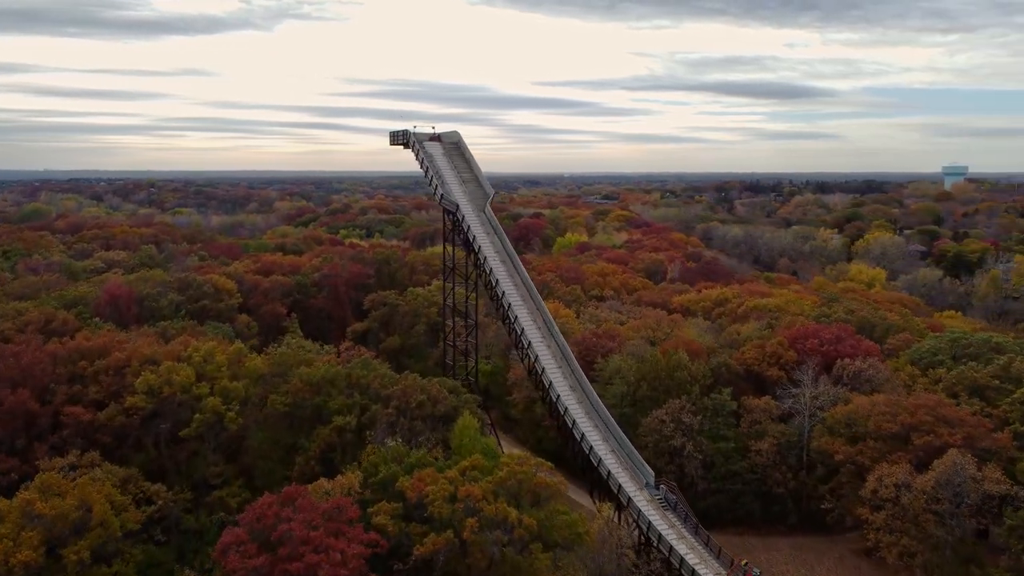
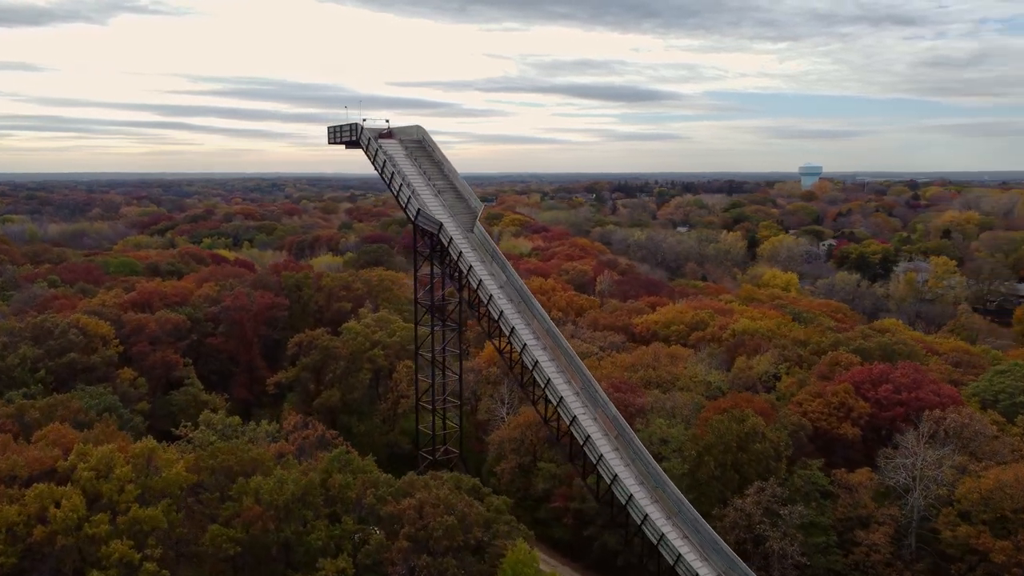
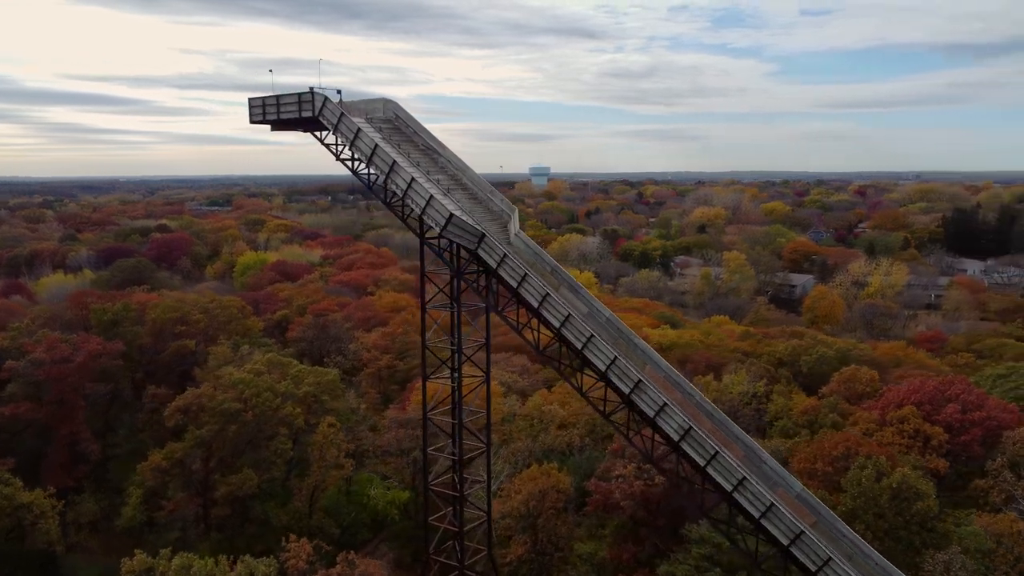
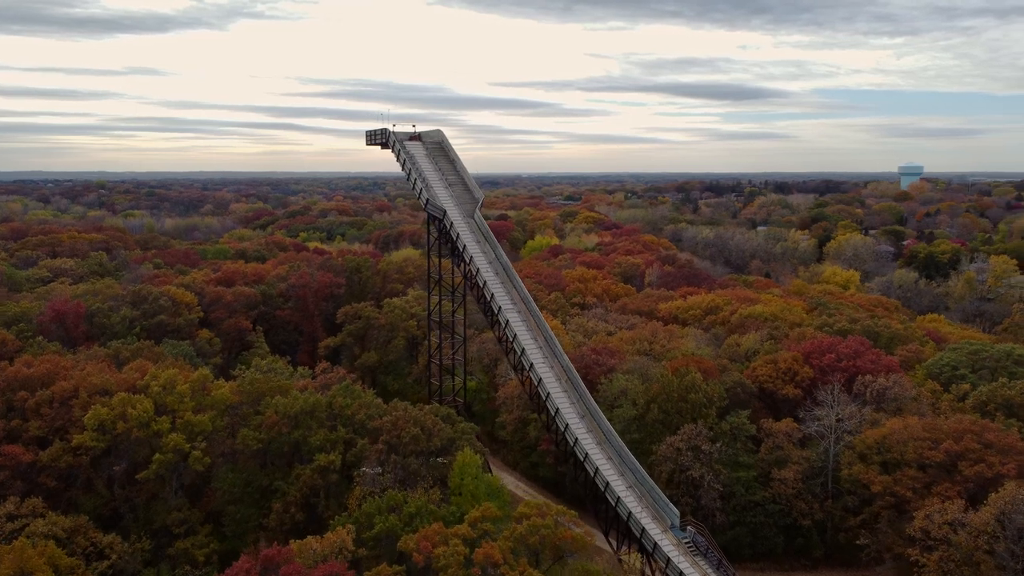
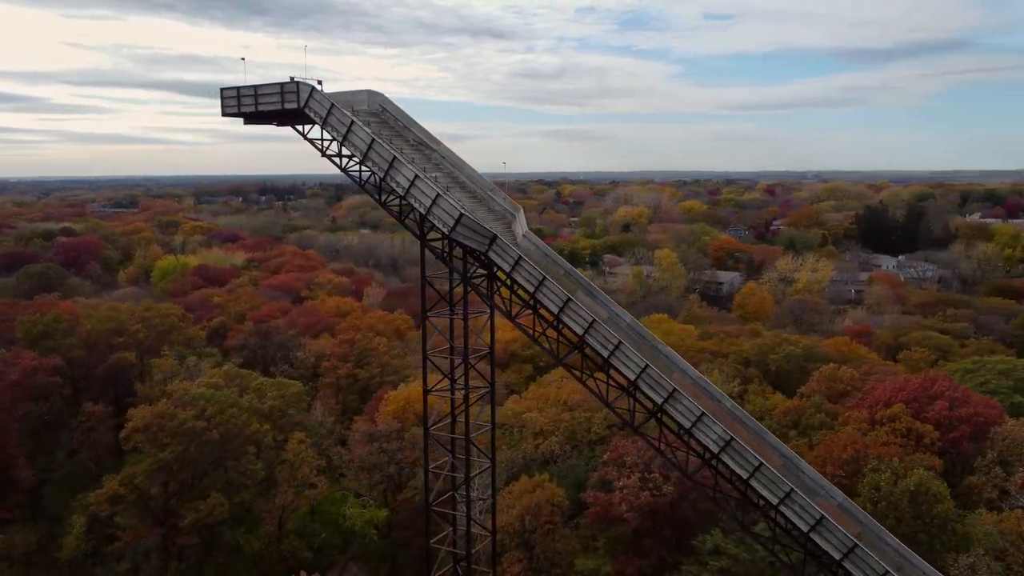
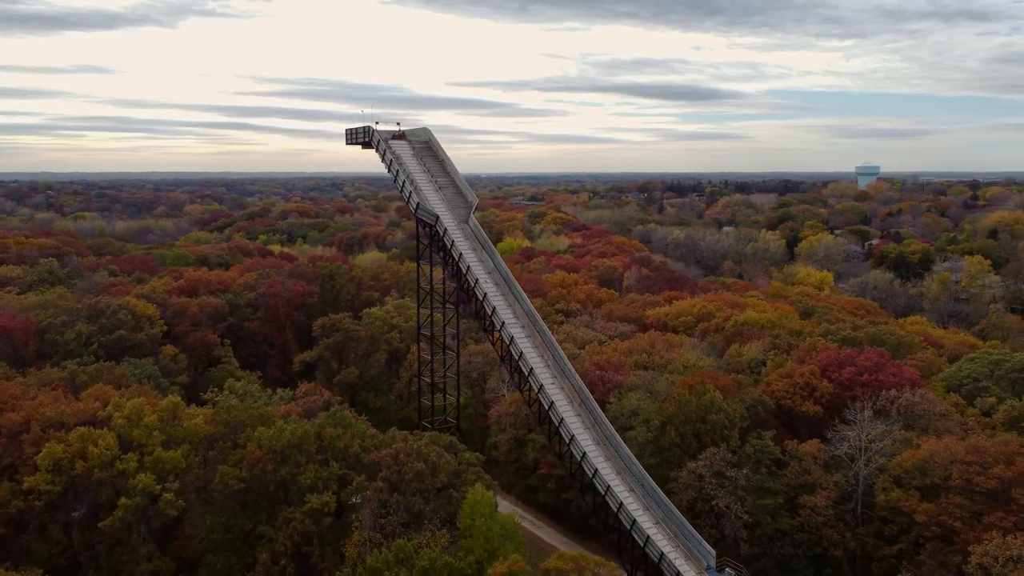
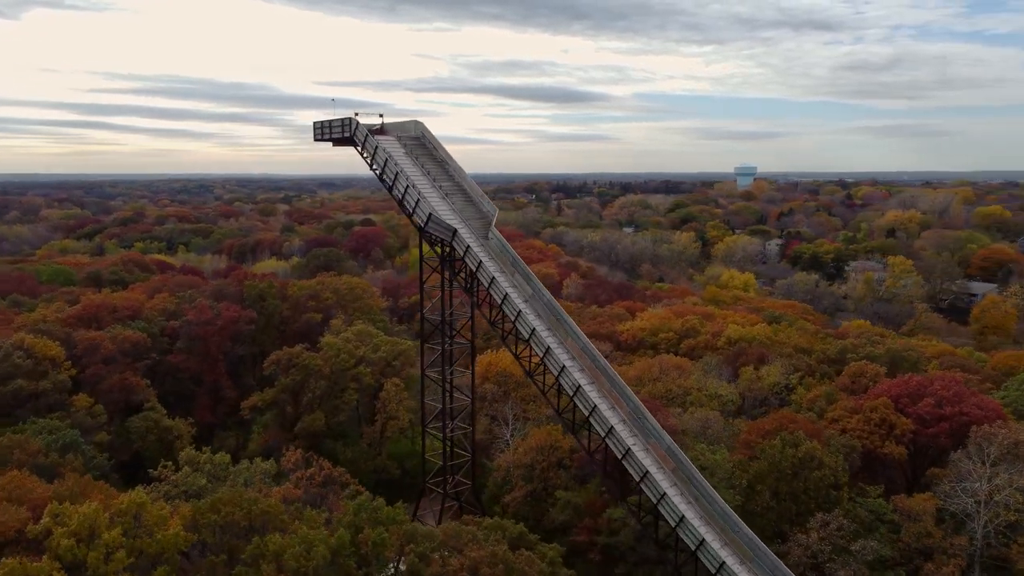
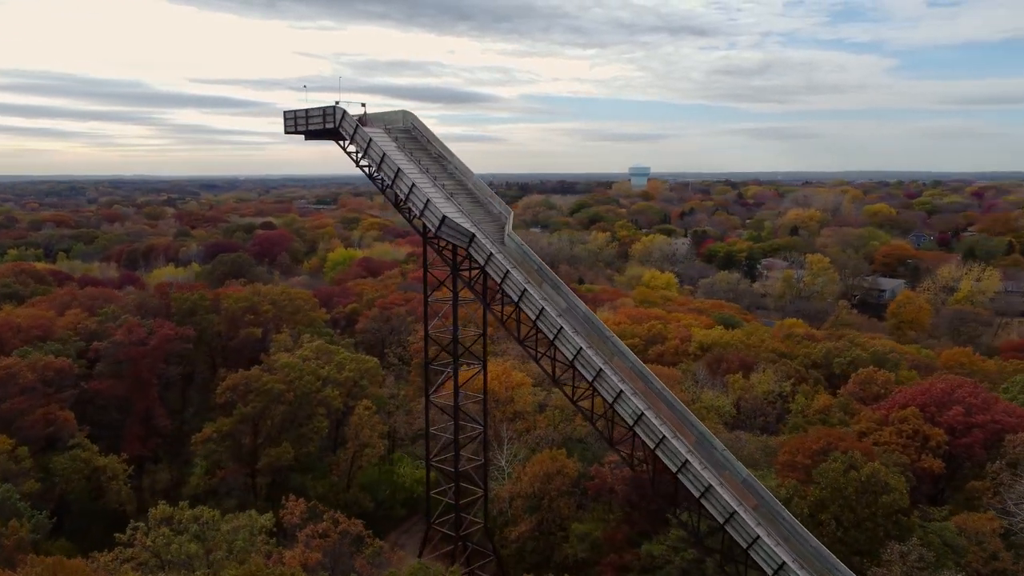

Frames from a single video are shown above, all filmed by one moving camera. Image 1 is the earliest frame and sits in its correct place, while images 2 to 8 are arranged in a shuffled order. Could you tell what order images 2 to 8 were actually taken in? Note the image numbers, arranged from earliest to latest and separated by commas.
4, 6, 2, 7, 8, 3, 5
